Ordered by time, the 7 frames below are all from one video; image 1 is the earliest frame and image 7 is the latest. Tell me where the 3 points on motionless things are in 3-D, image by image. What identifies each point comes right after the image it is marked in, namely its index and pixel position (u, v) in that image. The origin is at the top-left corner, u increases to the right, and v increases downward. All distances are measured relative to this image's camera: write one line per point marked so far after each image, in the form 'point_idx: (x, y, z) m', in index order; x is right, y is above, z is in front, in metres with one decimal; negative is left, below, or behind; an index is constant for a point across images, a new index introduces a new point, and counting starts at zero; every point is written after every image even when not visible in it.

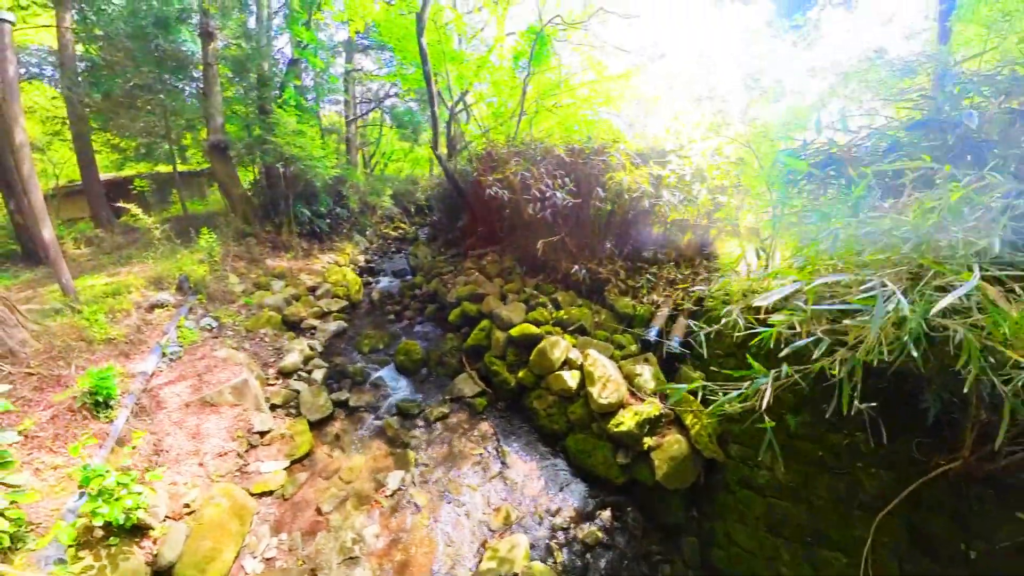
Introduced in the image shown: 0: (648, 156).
0: (+1.7, +1.5, +3.4) m
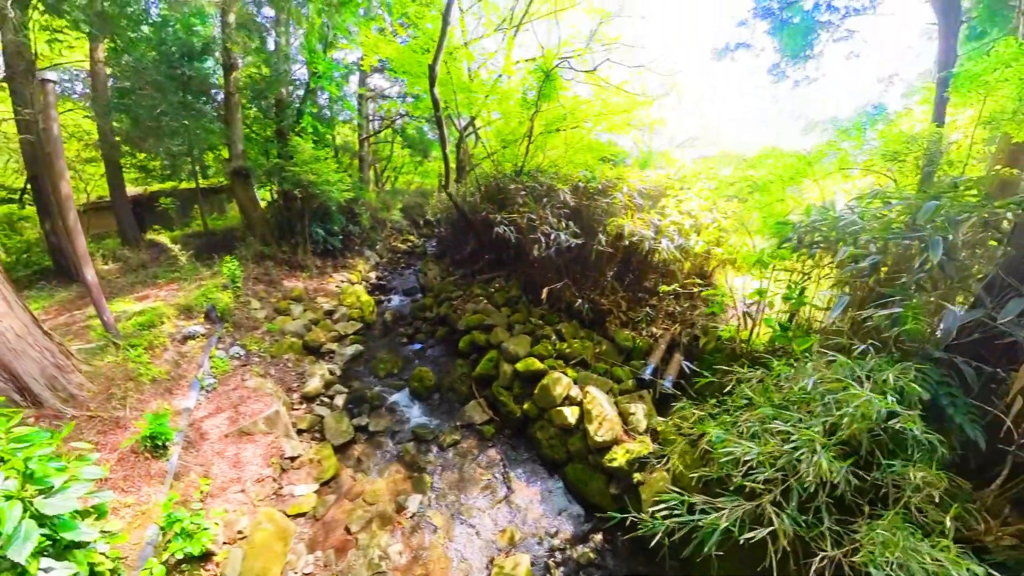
0: (+1.8, +1.1, +3.5) m
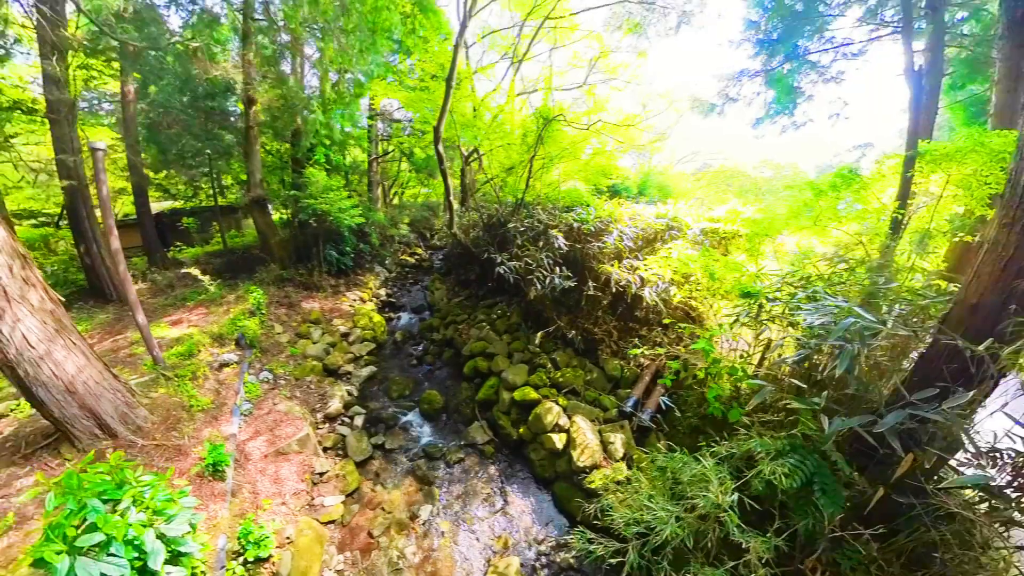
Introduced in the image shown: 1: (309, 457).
0: (+1.8, +0.7, +3.8) m
1: (-2.1, -1.8, +2.9) m
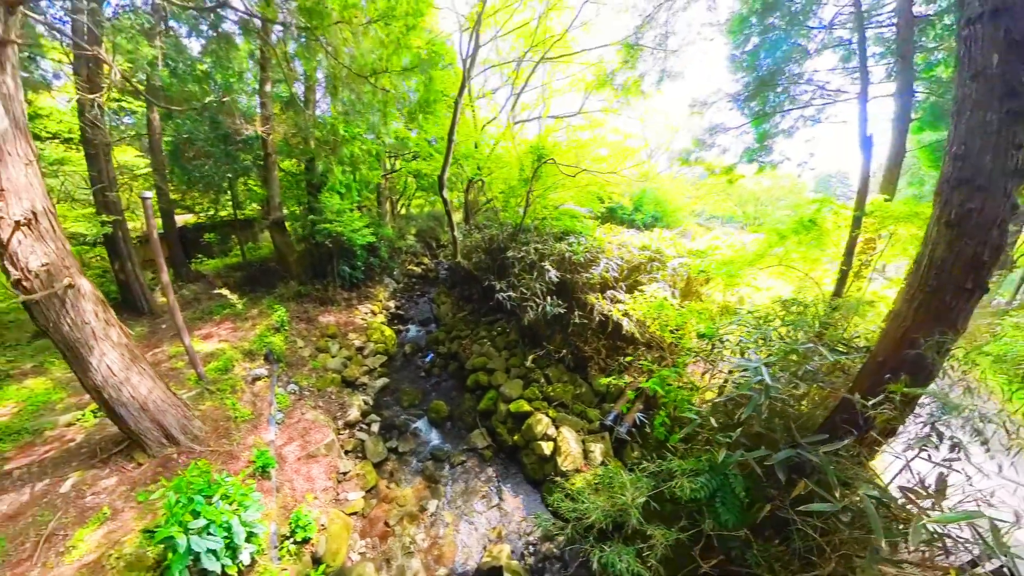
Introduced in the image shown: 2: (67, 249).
0: (+1.8, +0.3, +4.2) m
1: (-2.2, -2.1, +3.4) m
2: (-4.0, +0.3, +2.4) m
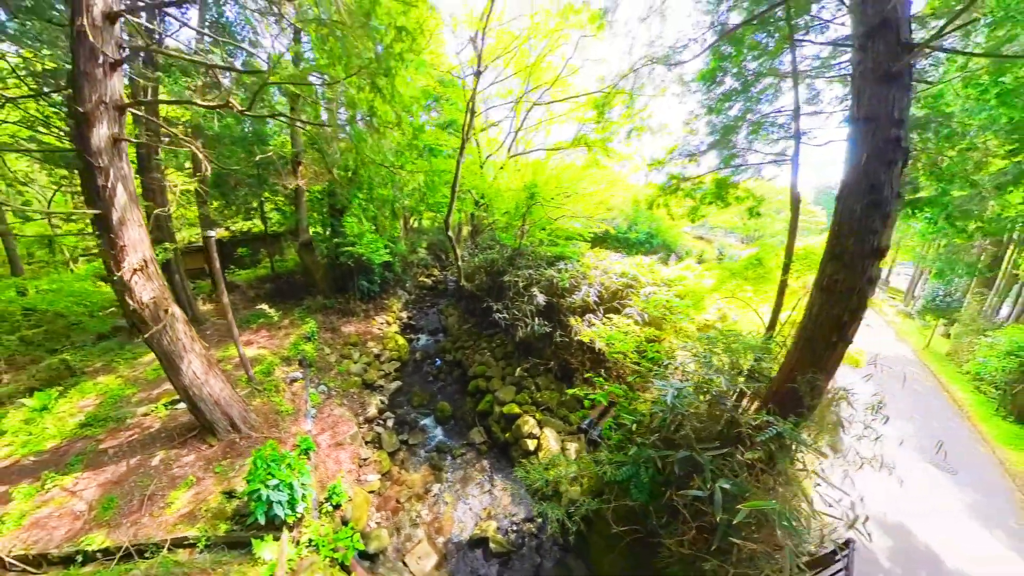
0: (+1.7, -0.1, +4.9) m
1: (-2.4, -2.4, +4.1) m
2: (-4.1, 0.0, +3.3) m
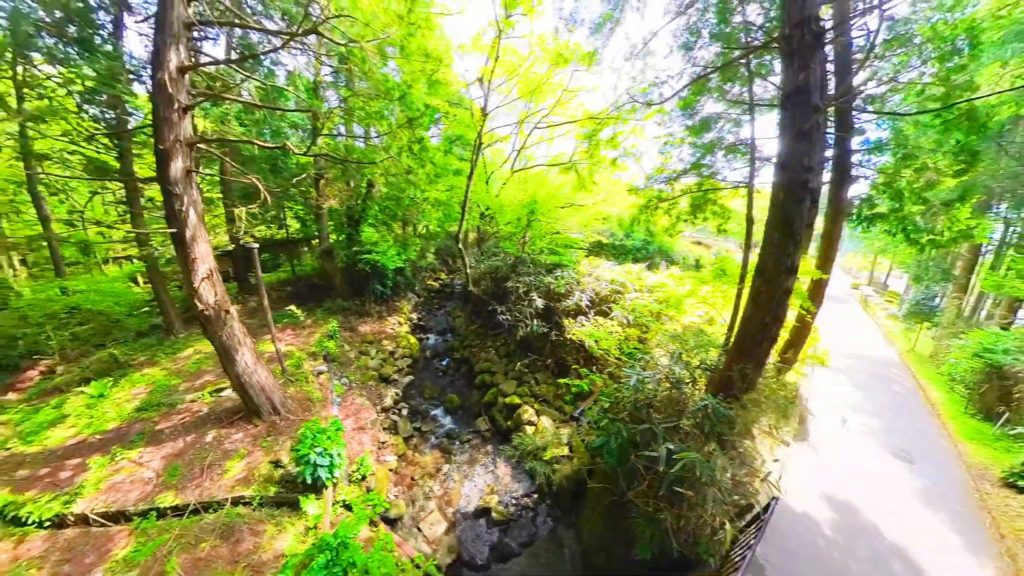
0: (+1.7, -0.2, +5.5) m
1: (-2.4, -2.5, +4.8) m
2: (-4.1, 0.0, +3.9) m
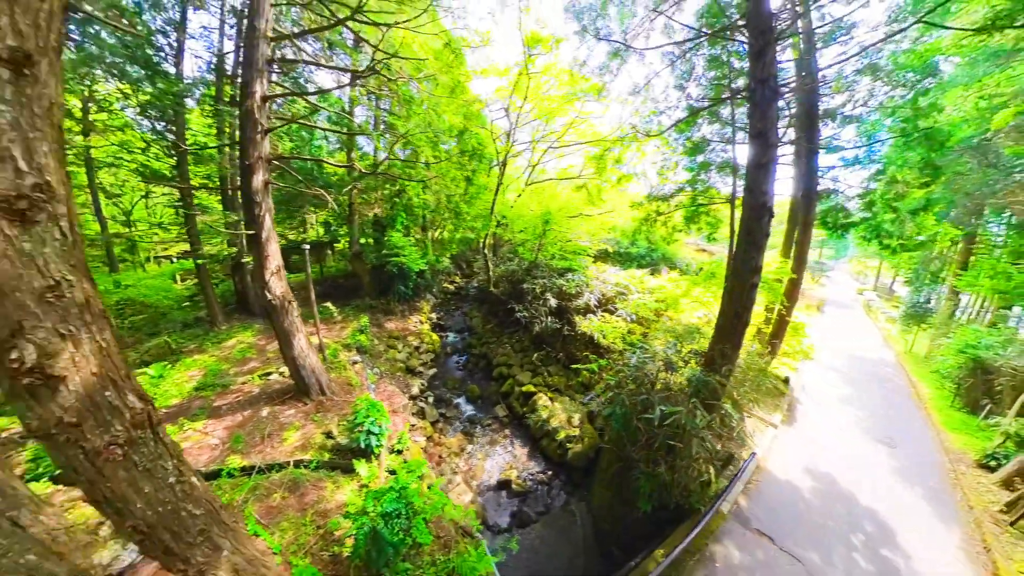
0: (+2.0, -0.2, +6.1) m
1: (-2.1, -2.5, +5.3) m
2: (-3.8, +0.1, +4.6) m
